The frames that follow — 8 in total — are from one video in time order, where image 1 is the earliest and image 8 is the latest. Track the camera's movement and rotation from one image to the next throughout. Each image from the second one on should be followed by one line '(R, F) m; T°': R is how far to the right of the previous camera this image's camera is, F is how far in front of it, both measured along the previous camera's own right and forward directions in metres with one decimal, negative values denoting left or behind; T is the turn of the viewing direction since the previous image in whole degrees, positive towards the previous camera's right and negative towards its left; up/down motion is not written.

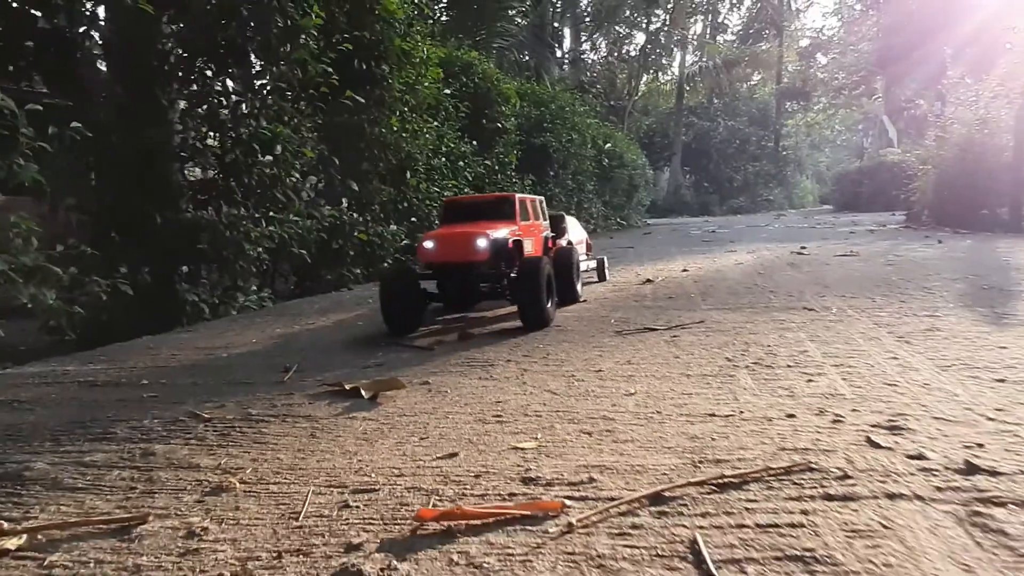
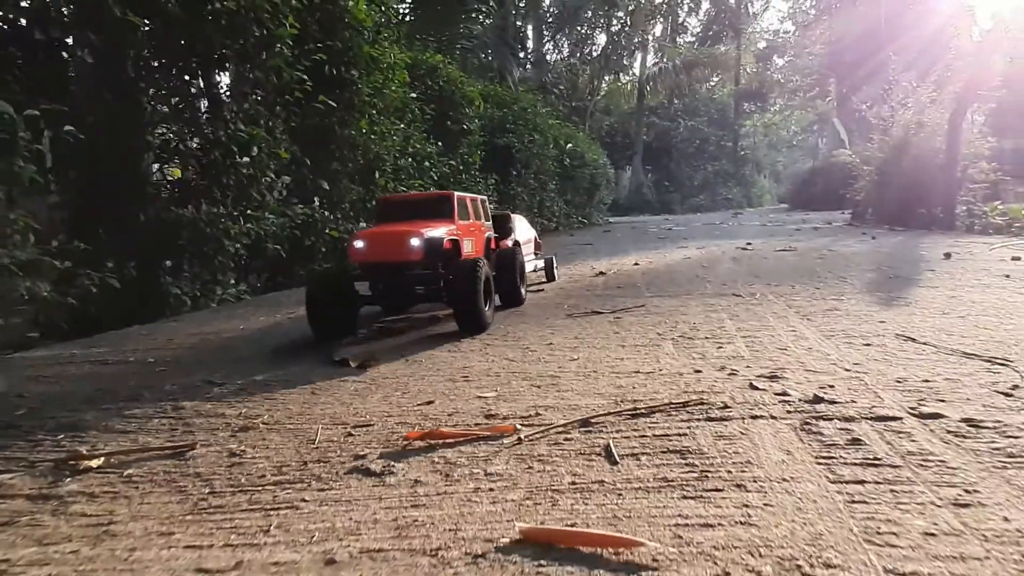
(0.0, -0.8) m; +3°
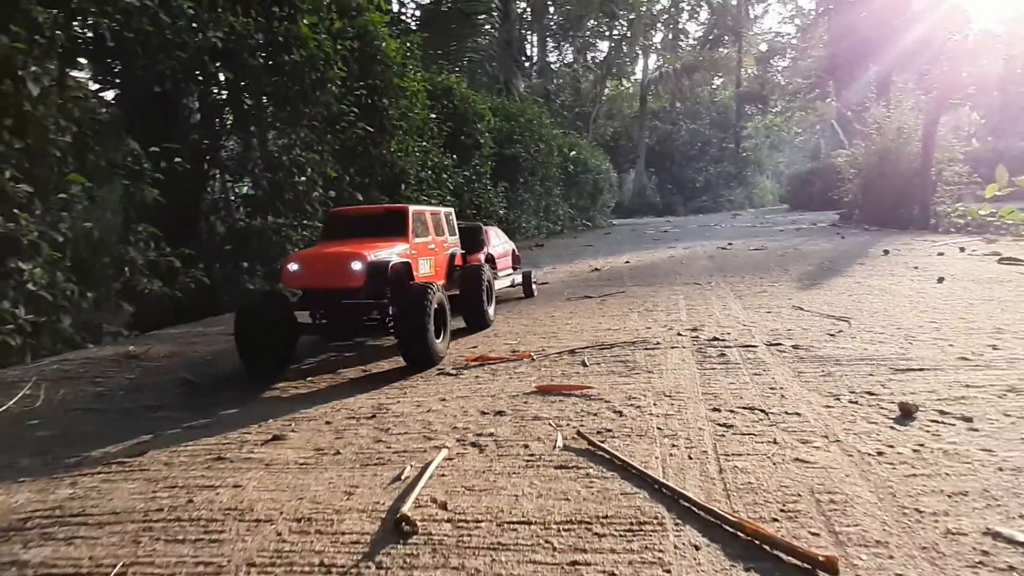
(-0.1, -2.2) m; -1°
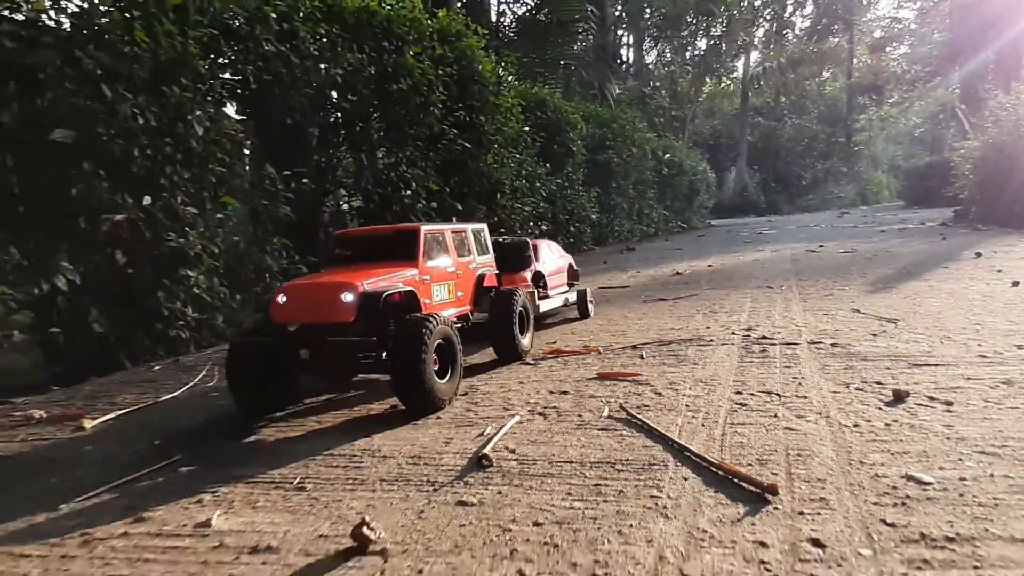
(+0.3, -1.0) m; -8°
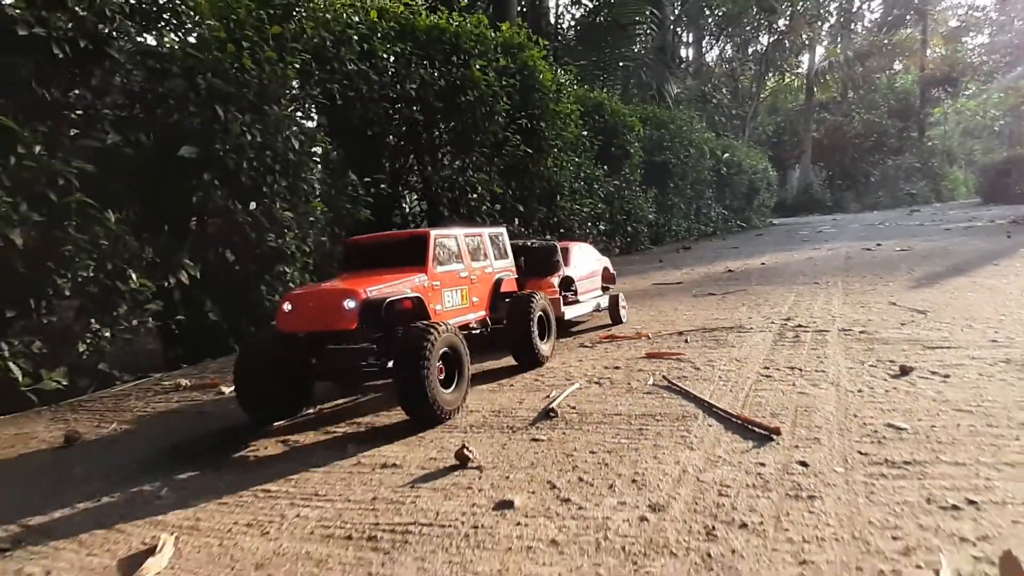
(0.0, -0.9) m; -5°
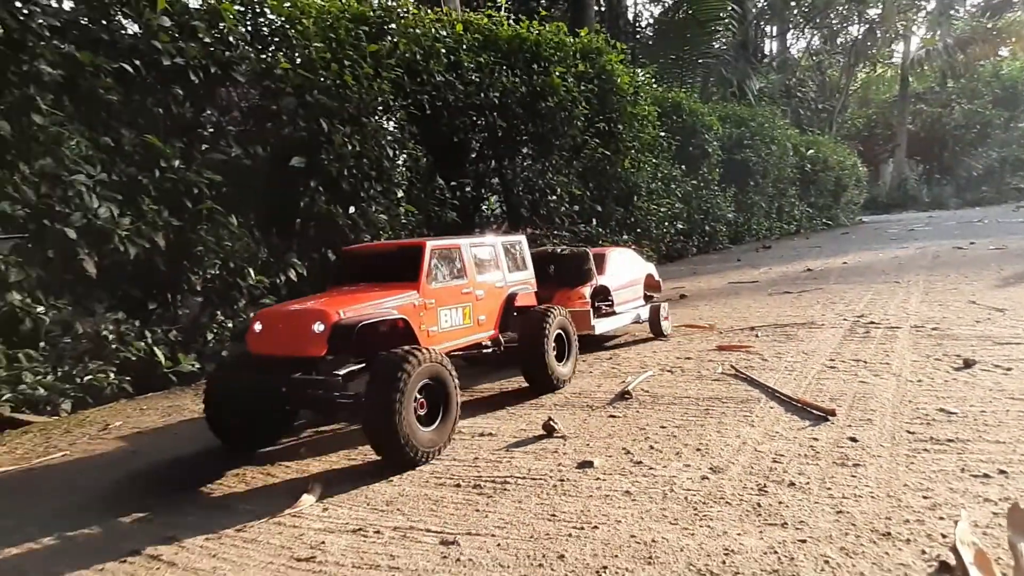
(0.0, -0.6) m; -6°
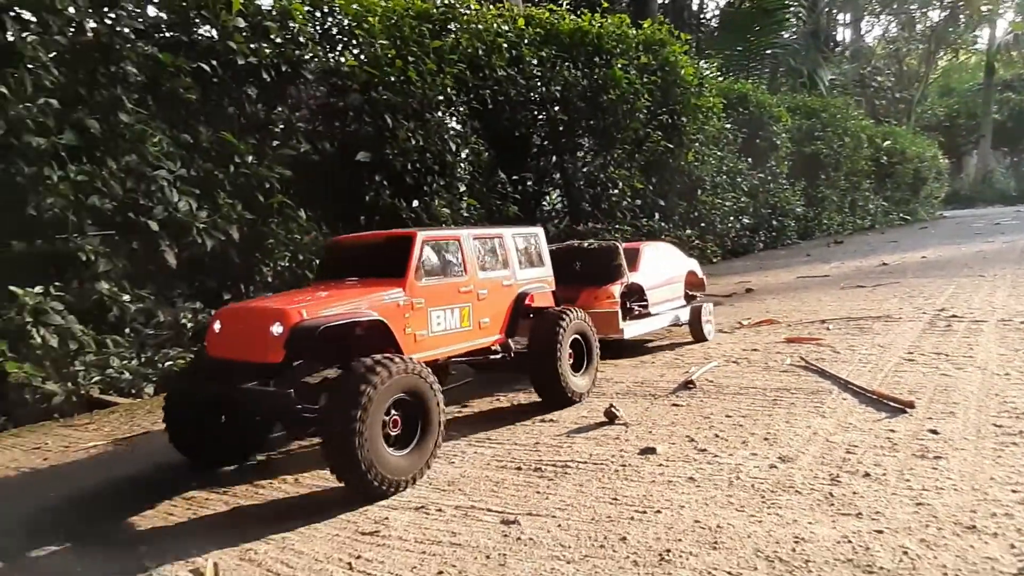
(0.0, 0.0) m; -5°
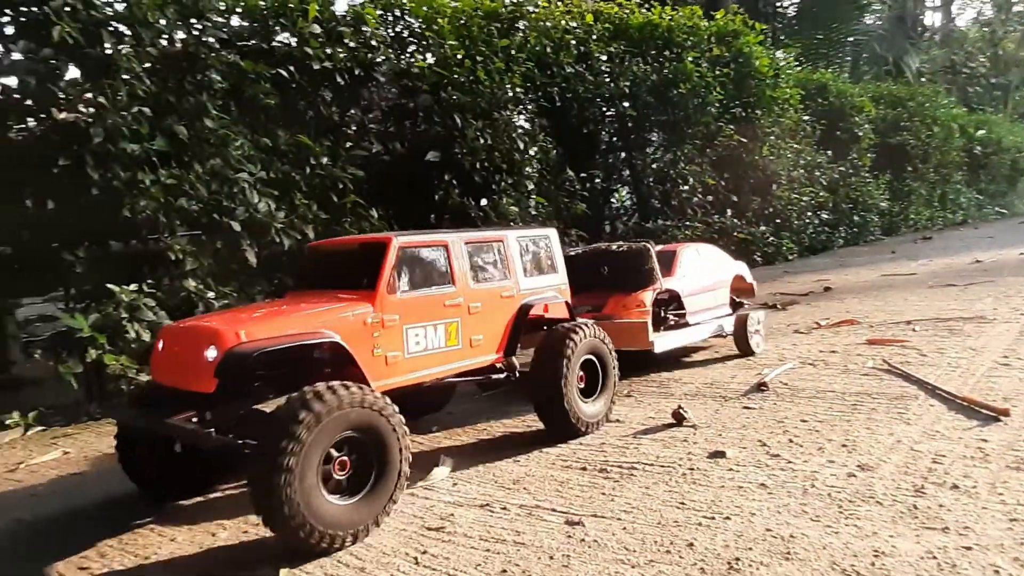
(0.0, 0.0) m; -6°
